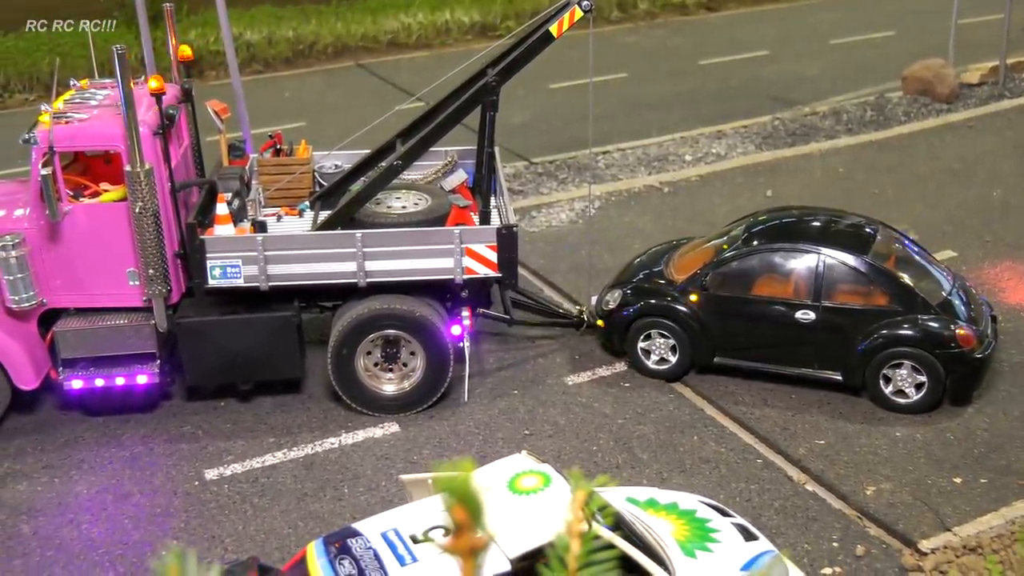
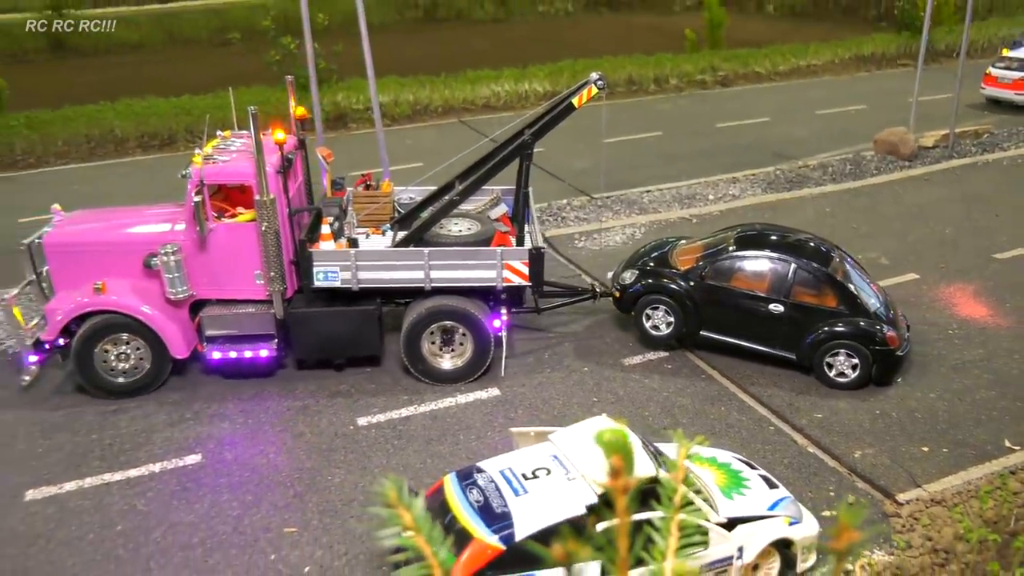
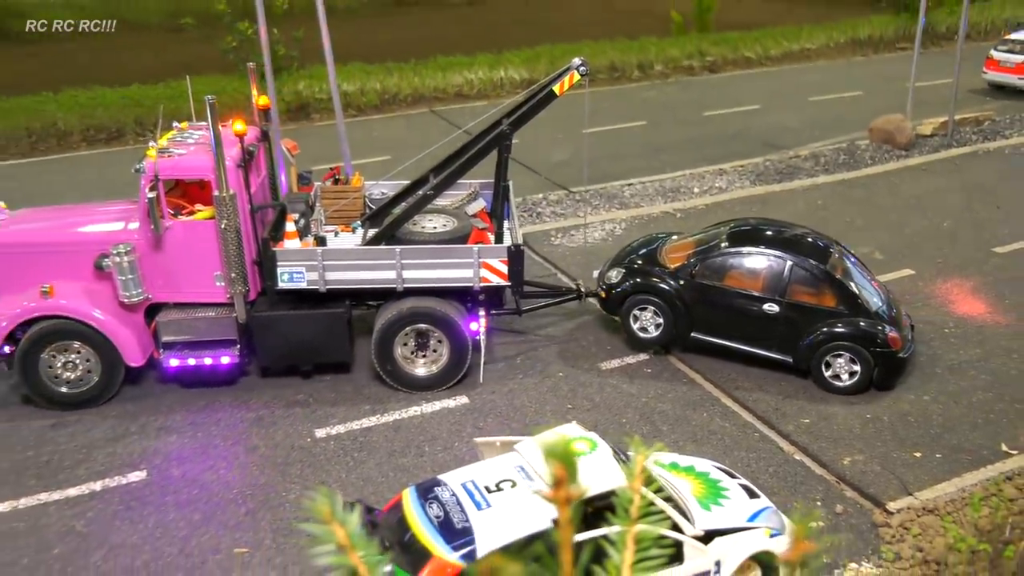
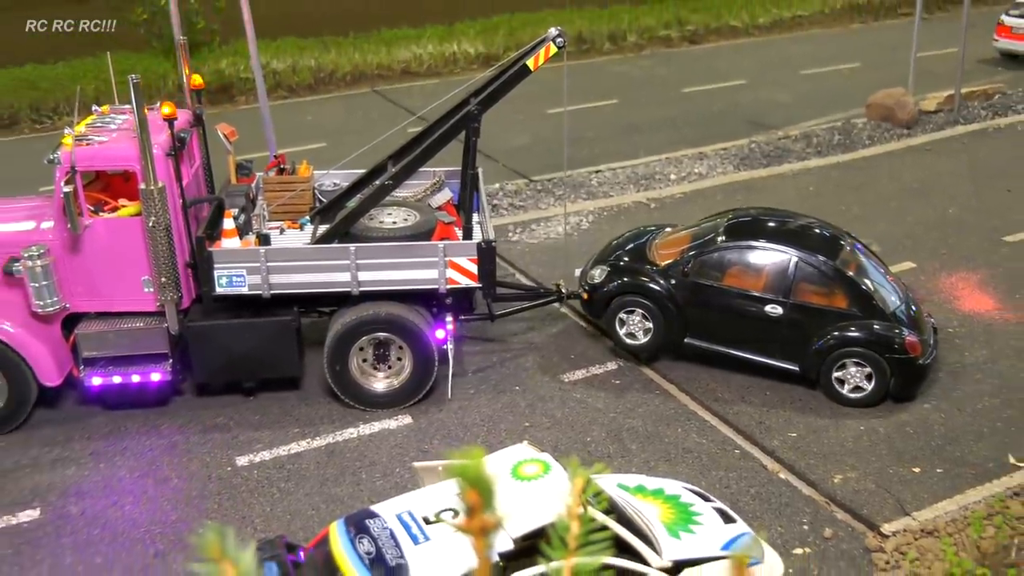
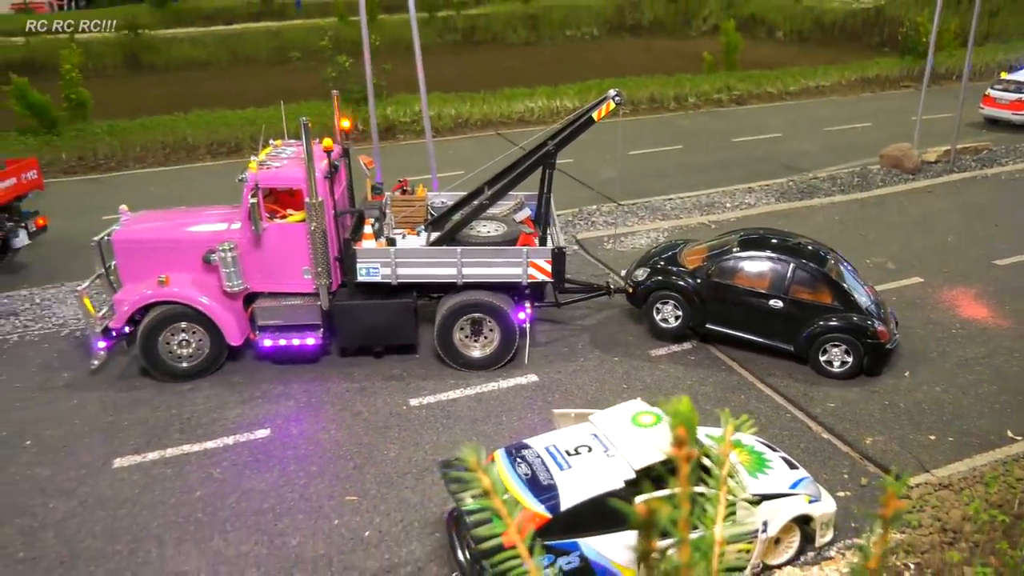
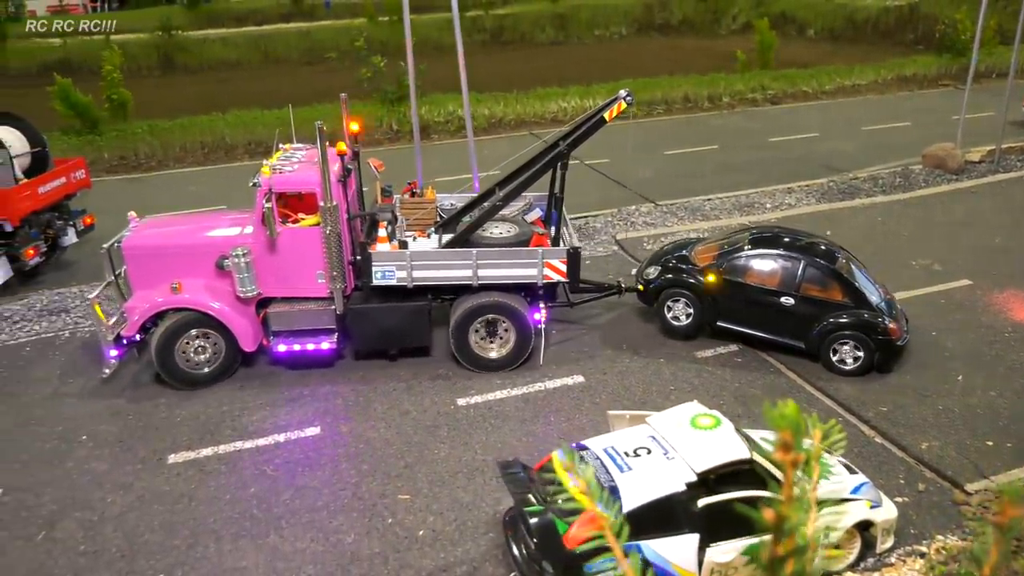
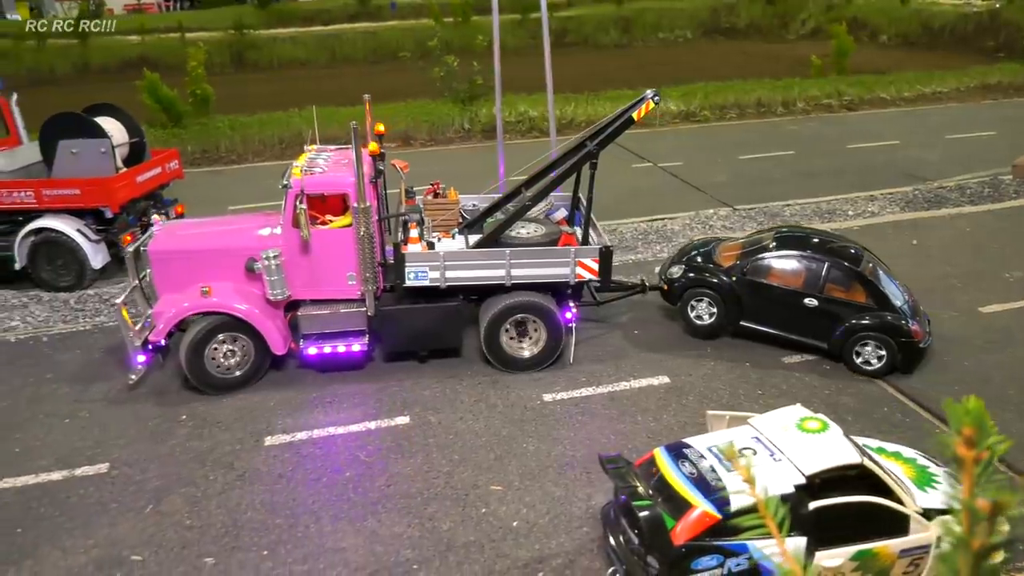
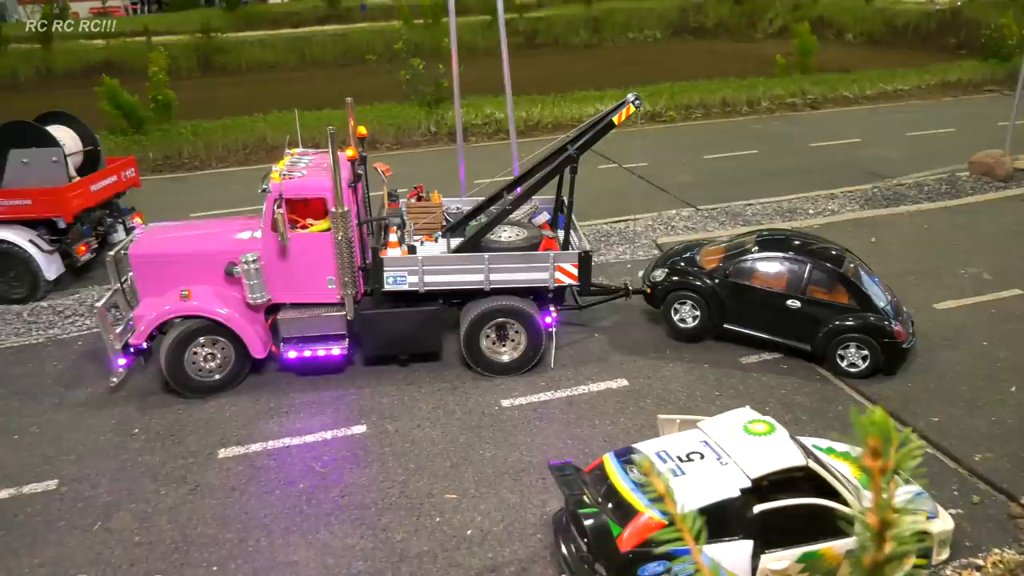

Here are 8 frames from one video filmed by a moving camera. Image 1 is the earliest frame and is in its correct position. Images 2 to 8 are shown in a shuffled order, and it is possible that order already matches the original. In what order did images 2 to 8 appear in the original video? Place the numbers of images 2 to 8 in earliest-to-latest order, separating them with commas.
4, 3, 2, 5, 6, 8, 7
